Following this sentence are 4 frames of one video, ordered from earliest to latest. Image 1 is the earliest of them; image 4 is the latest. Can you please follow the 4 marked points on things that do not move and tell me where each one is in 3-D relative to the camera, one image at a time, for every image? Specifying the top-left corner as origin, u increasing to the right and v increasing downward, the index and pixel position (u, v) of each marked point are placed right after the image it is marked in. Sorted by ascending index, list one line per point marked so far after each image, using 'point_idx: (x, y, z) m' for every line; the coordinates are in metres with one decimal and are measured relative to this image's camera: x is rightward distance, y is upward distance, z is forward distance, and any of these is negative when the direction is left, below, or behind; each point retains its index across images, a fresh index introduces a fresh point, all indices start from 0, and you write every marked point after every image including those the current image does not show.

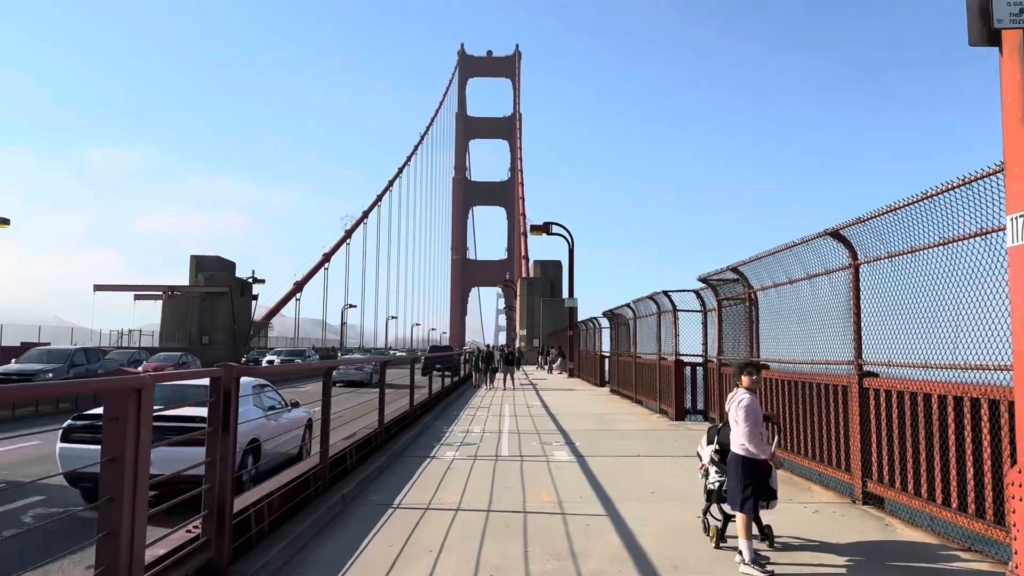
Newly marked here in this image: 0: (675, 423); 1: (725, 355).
0: (+2.7, -2.3, +13.4) m
1: (+3.0, -0.9, +11.4) m
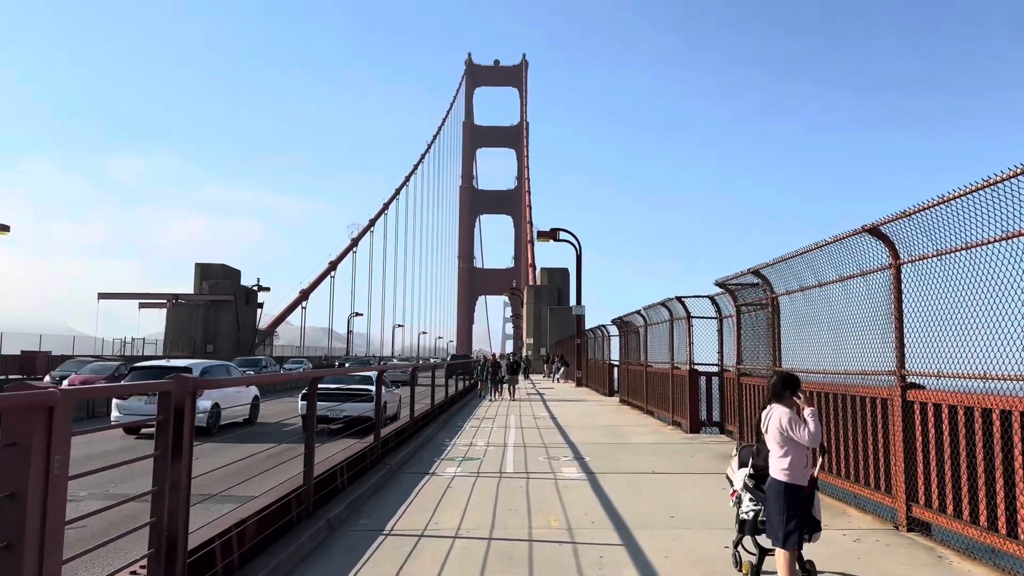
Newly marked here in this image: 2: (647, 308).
0: (+2.8, -2.4, +12.7) m
1: (+3.1, -1.0, +10.7) m
2: (+2.7, -0.4, +16.3) m
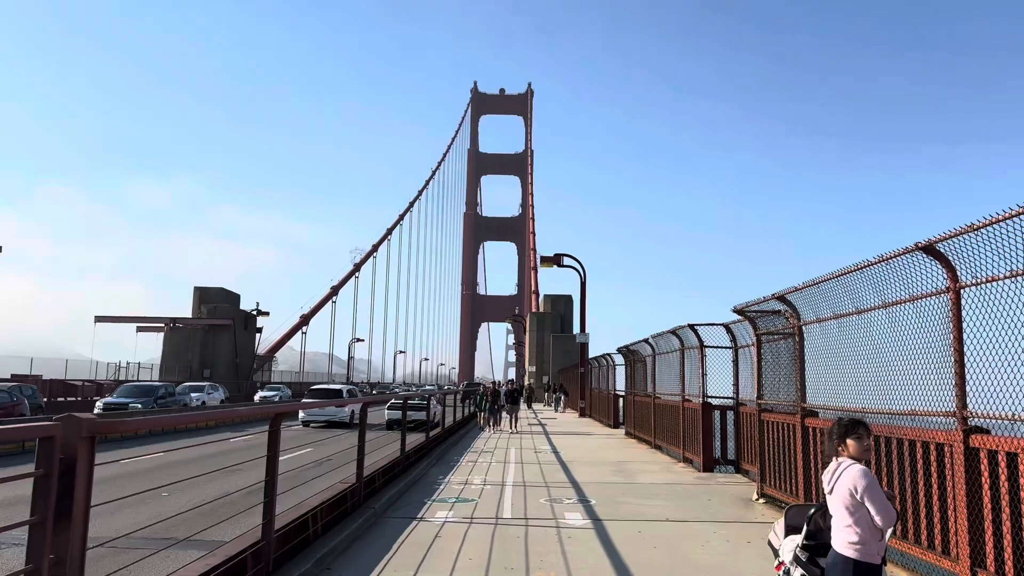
0: (+2.8, -2.8, +11.8) m
1: (+3.1, -1.4, +9.8) m
2: (+2.8, -0.9, +15.4) m
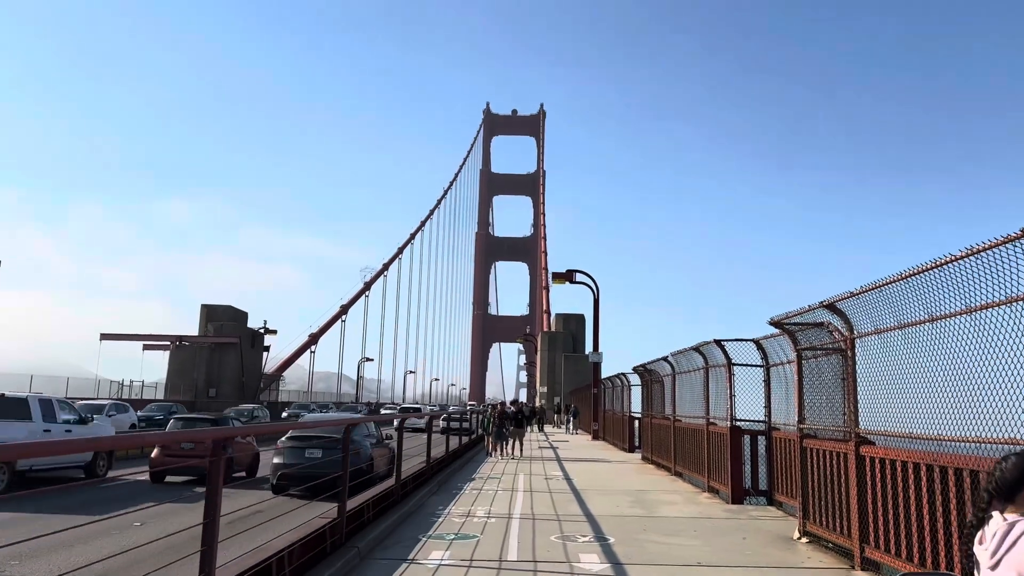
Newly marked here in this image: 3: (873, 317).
0: (+2.9, -2.9, +10.6) m
1: (+3.2, -1.5, +8.7) m
2: (+2.9, -1.2, +14.2) m
3: (+3.0, -0.2, +6.6) m
